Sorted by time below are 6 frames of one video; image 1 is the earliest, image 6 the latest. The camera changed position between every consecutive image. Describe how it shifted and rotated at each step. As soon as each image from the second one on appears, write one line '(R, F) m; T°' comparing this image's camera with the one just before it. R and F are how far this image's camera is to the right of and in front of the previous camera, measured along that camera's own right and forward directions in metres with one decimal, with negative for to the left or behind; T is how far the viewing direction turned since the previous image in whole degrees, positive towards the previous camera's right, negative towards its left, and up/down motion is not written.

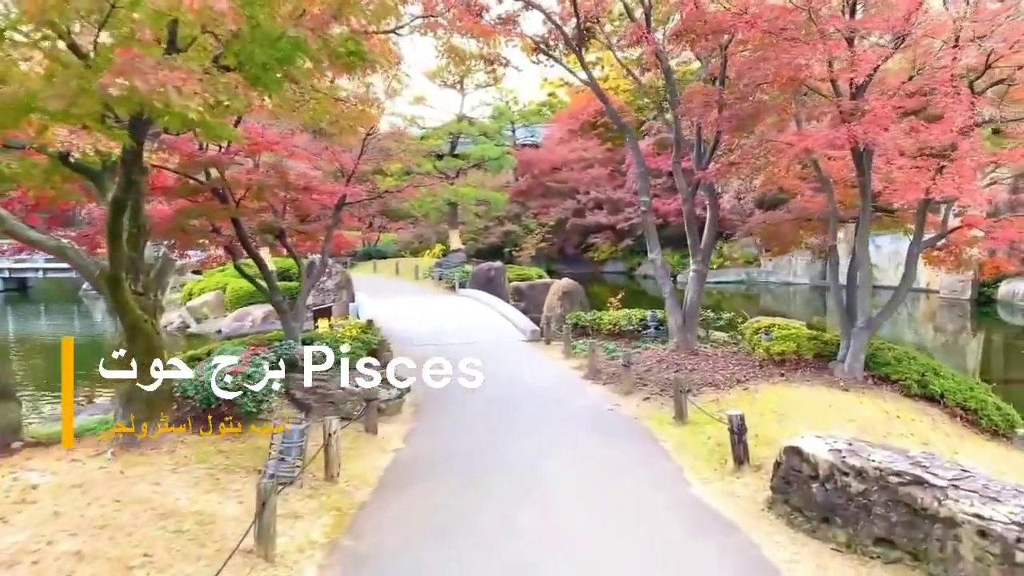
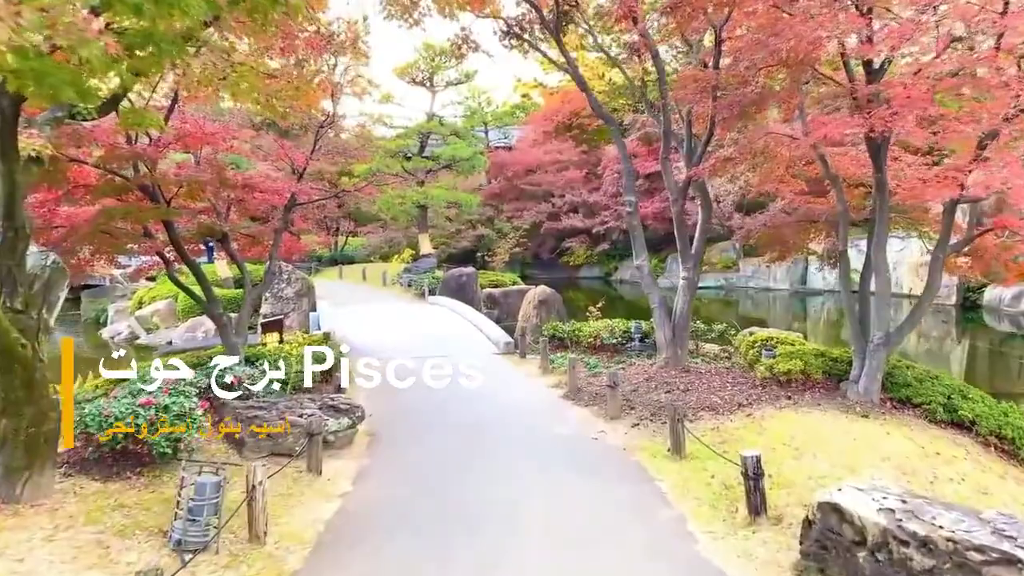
(0.0, +1.0) m; +2°
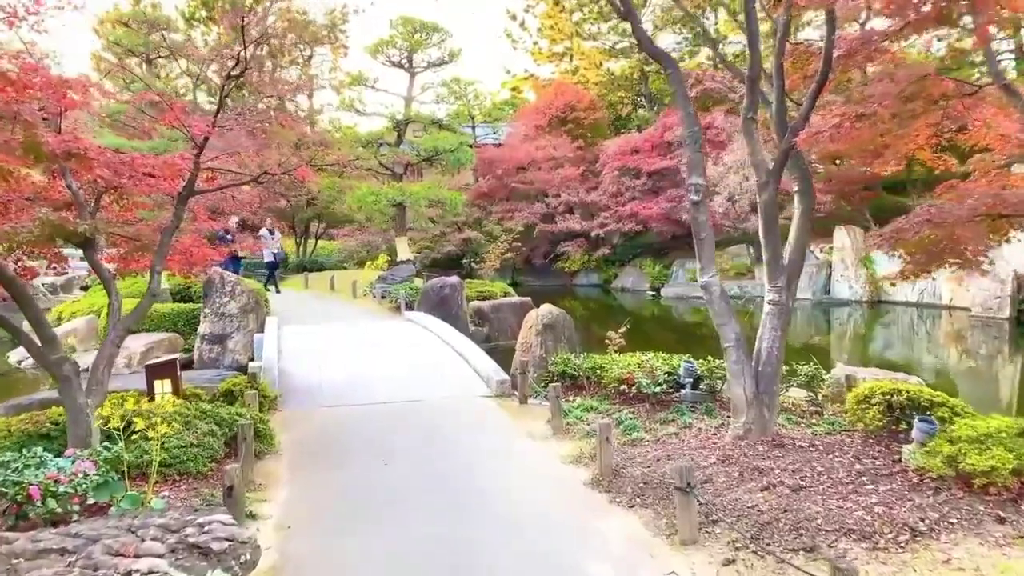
(-0.1, +3.0) m; +1°
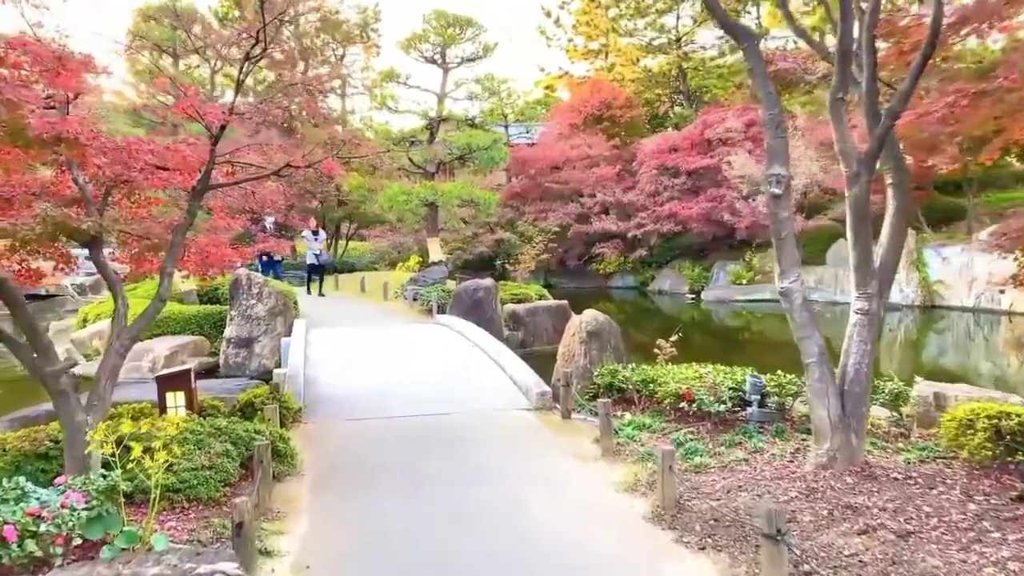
(-0.1, +0.7) m; -2°
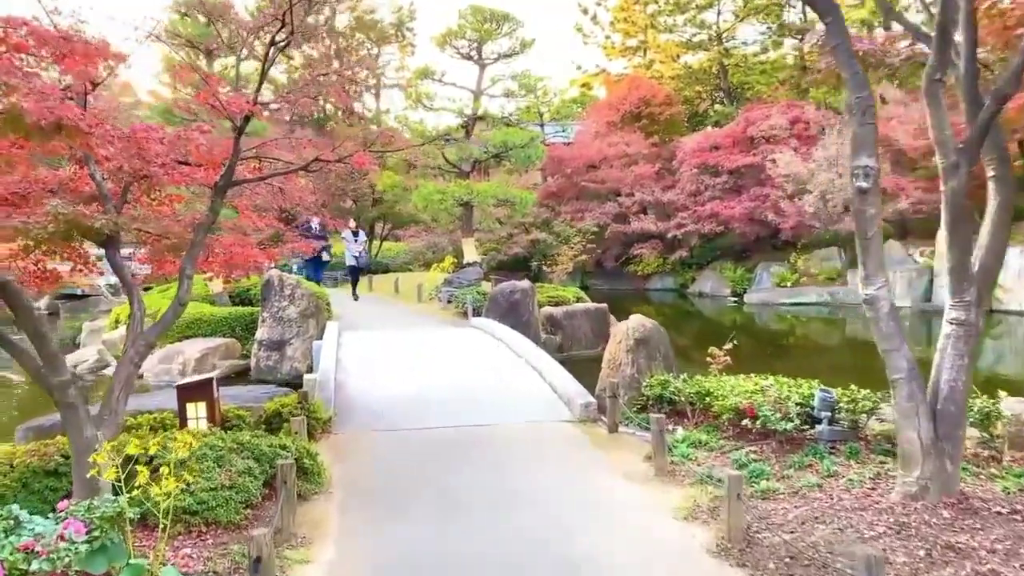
(-0.1, +0.5) m; -2°
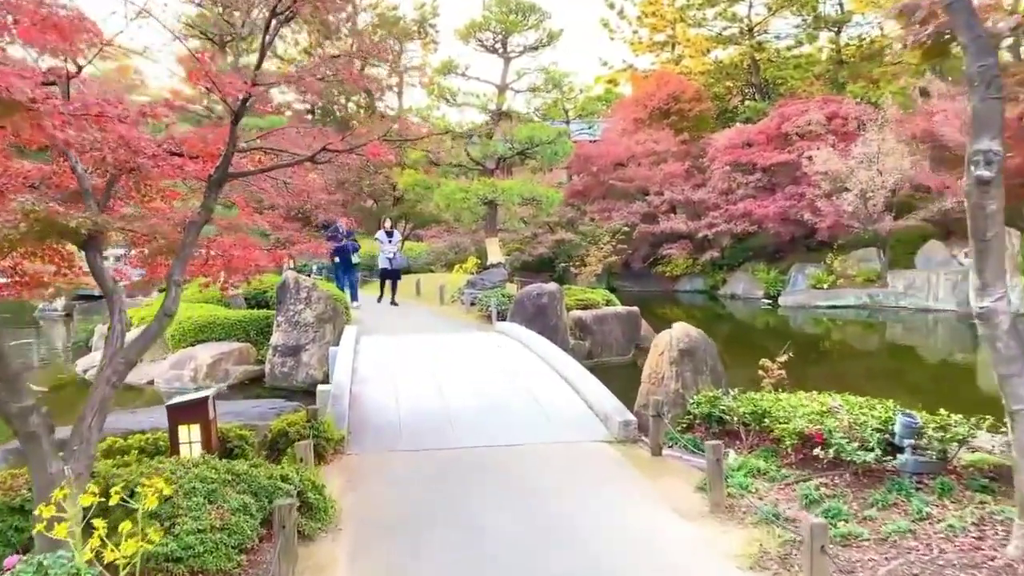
(-0.1, +0.7) m; -2°
